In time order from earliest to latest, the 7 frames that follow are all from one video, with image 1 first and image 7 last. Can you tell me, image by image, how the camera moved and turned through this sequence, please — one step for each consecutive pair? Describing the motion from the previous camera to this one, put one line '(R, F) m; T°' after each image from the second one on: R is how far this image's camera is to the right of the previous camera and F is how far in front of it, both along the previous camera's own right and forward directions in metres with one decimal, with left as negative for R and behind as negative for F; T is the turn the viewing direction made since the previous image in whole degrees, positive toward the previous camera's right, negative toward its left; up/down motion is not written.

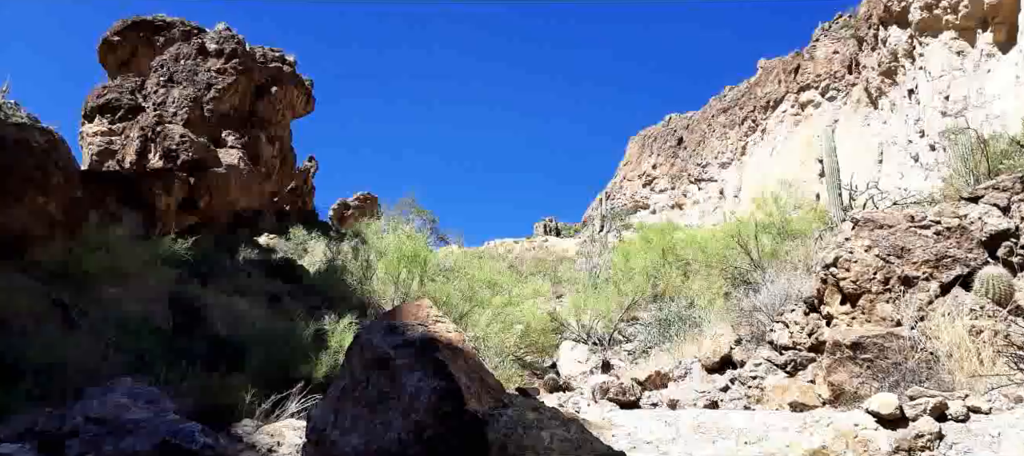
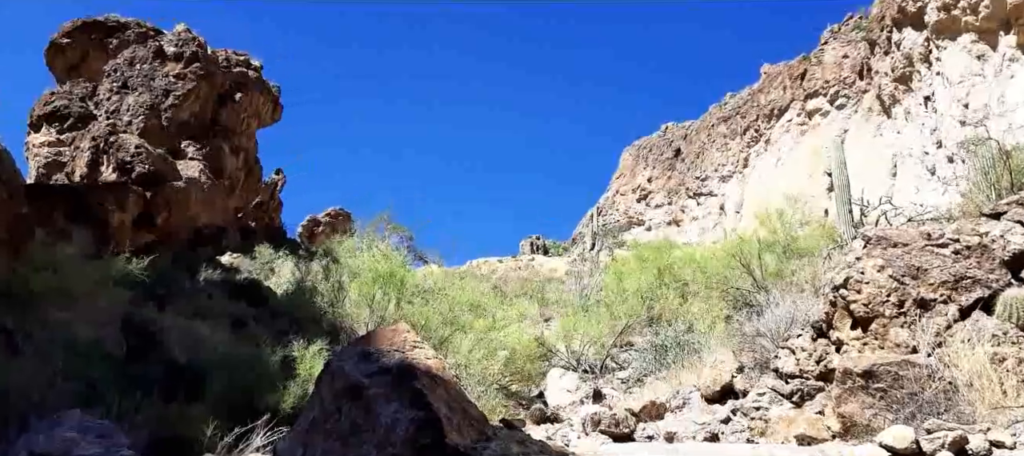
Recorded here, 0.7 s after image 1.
(+0.1, +0.7) m; 0°
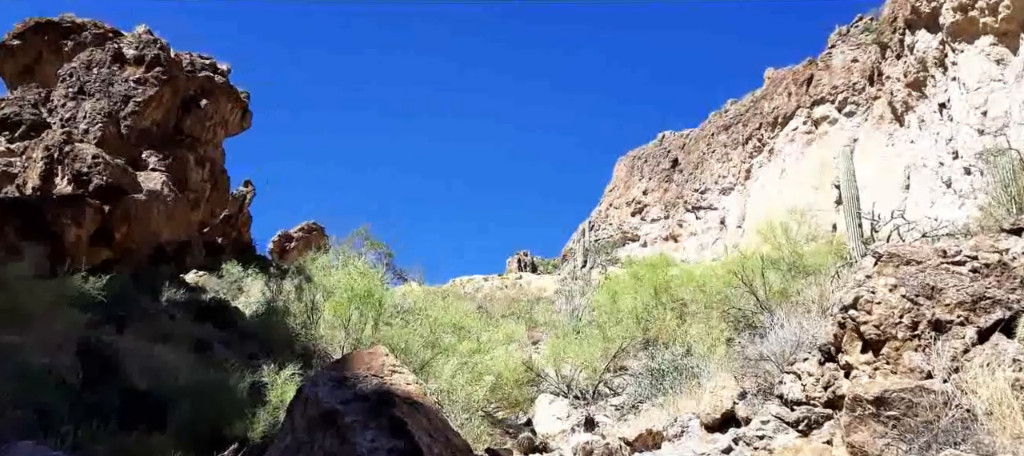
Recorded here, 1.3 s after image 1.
(+0.1, +0.6) m; 0°
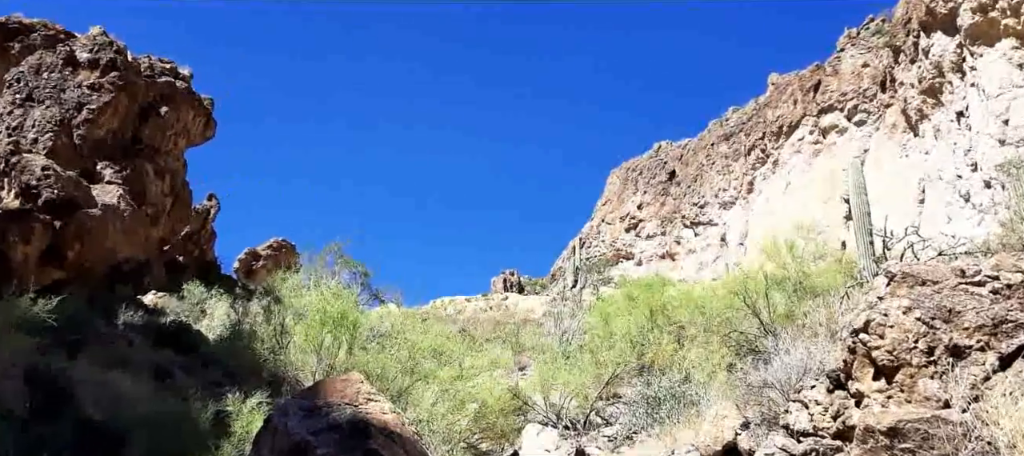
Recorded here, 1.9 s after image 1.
(+0.1, +0.6) m; 0°
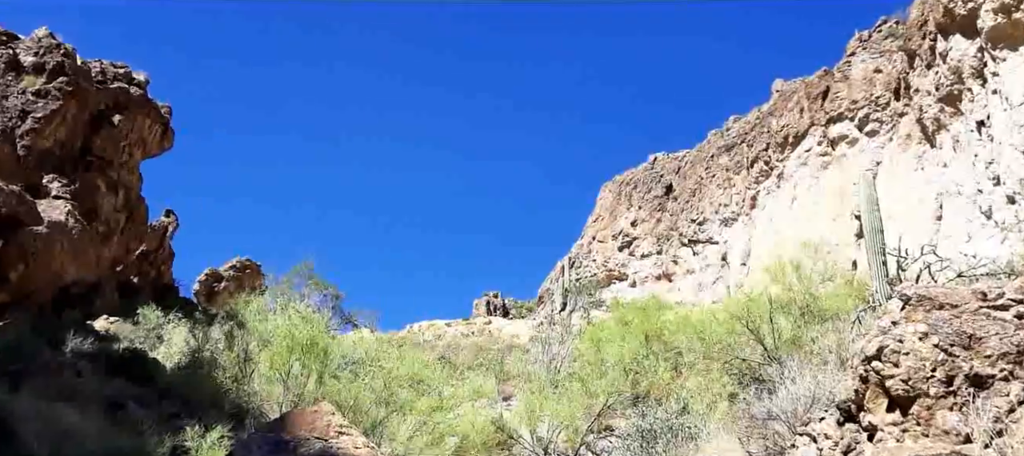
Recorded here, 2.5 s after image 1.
(+0.1, +0.6) m; 0°
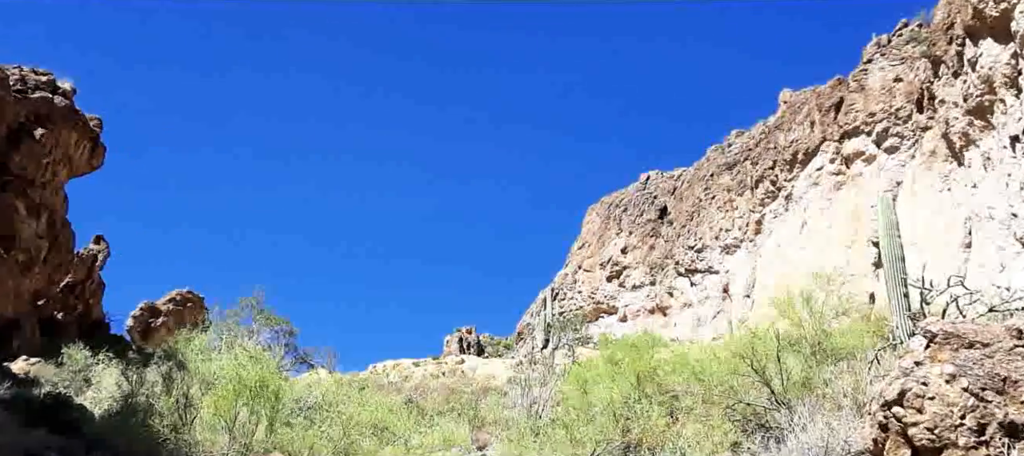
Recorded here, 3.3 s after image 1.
(+0.1, +0.8) m; +1°
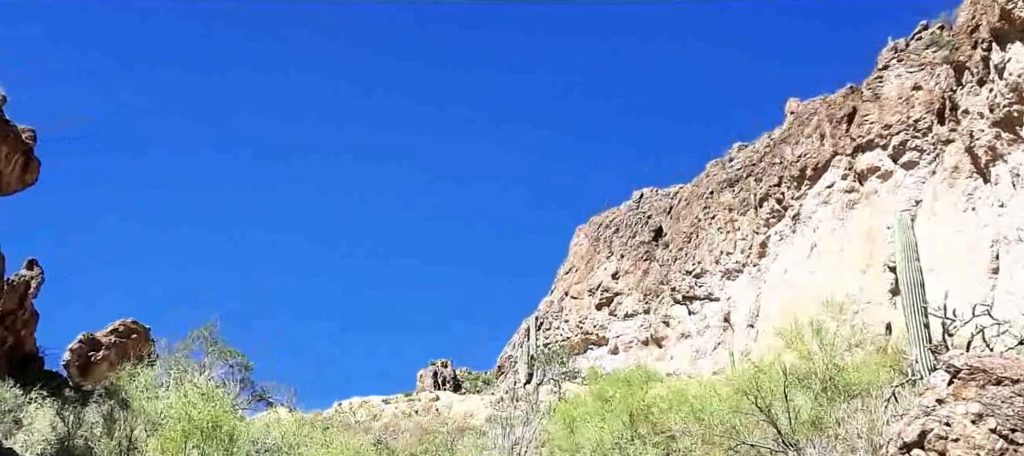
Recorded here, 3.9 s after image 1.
(+0.1, +0.6) m; +1°
